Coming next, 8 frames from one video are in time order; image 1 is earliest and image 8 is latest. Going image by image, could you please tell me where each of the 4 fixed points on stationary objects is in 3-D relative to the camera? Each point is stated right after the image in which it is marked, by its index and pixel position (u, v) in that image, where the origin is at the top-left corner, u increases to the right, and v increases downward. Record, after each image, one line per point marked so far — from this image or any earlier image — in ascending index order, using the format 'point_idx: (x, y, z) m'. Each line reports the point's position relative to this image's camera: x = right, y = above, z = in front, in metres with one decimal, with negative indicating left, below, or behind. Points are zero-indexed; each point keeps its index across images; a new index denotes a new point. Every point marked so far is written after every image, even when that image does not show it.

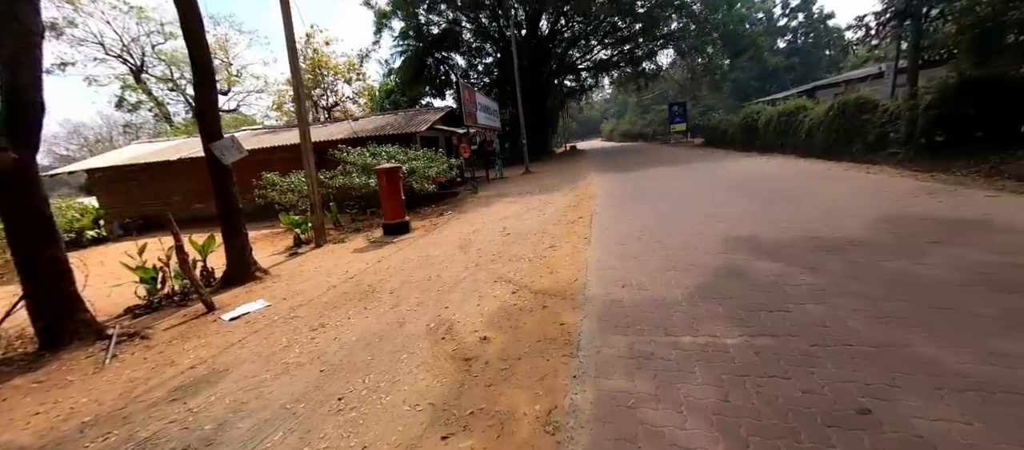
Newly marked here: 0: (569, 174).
0: (+2.4, +2.4, +16.7) m
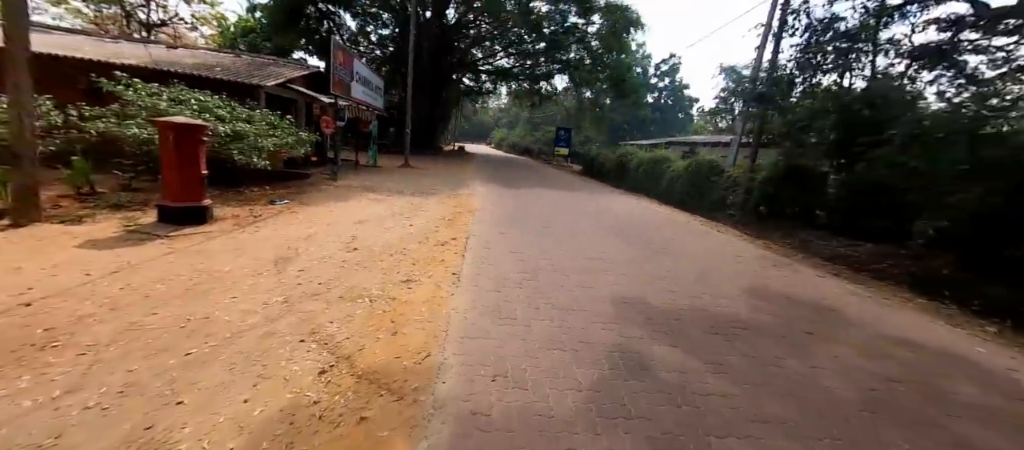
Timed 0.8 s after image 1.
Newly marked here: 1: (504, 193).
0: (+4.0, +1.7, +15.8) m
1: (-0.2, +1.0, +10.6) m
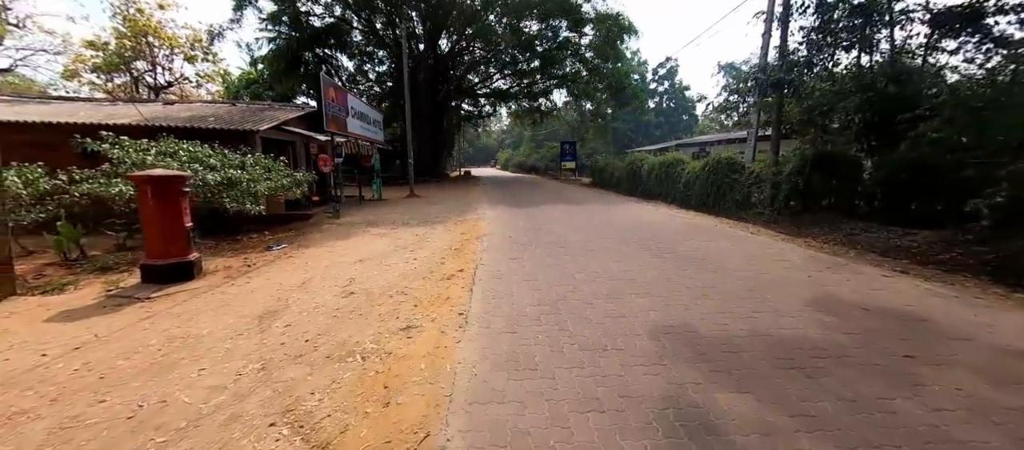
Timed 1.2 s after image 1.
0: (+4.4, +1.2, +15.2) m
1: (0.0, +0.3, +10.1) m
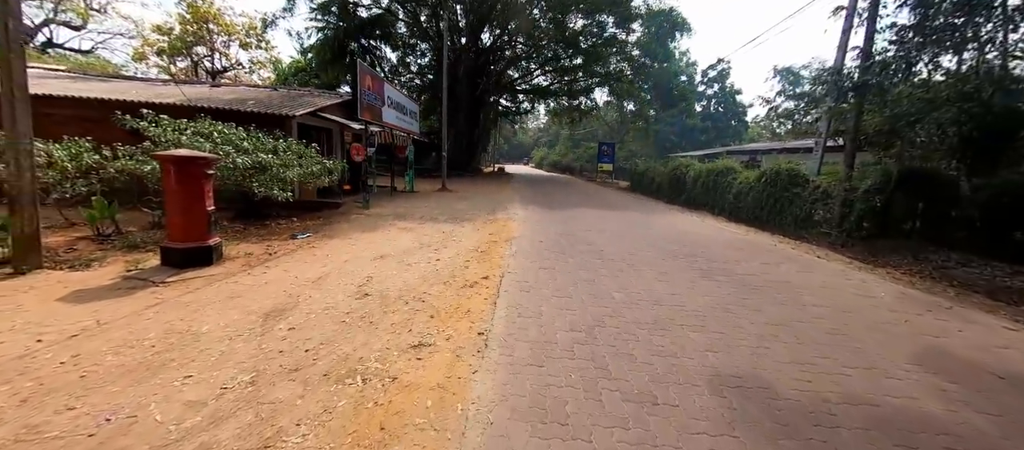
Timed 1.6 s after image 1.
0: (+5.7, +0.9, +14.3) m
1: (+0.9, +0.3, +9.6) m
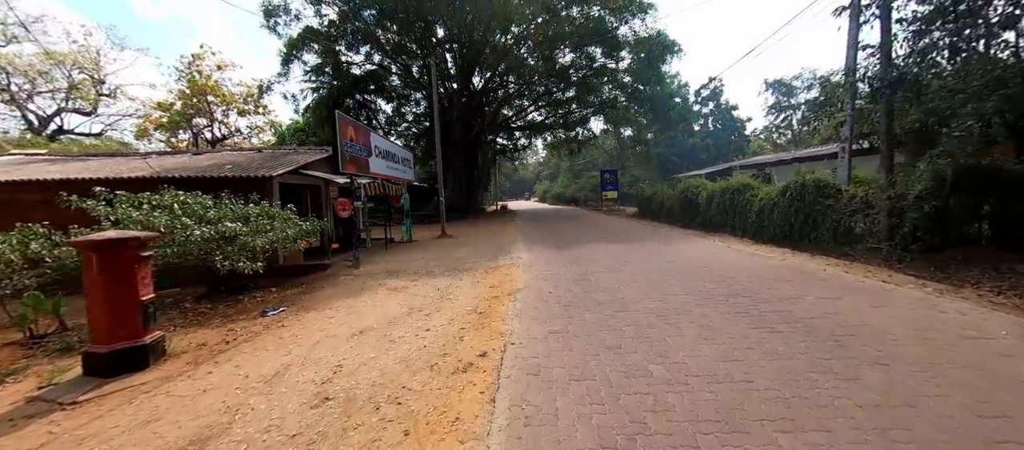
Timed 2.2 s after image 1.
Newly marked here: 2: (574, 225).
0: (+5.9, -0.2, +13.3) m
1: (+1.0, -0.7, +8.7) m
2: (+2.8, 0.0, +16.4) m
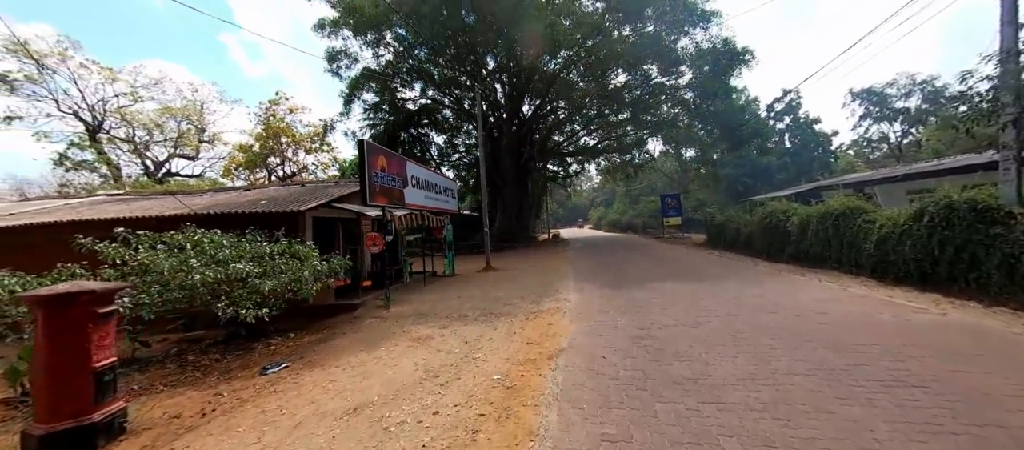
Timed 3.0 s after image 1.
0: (+7.5, -1.2, +11.1) m
1: (+1.9, -1.5, +7.2) m
2: (+4.9, -1.3, +14.6) m
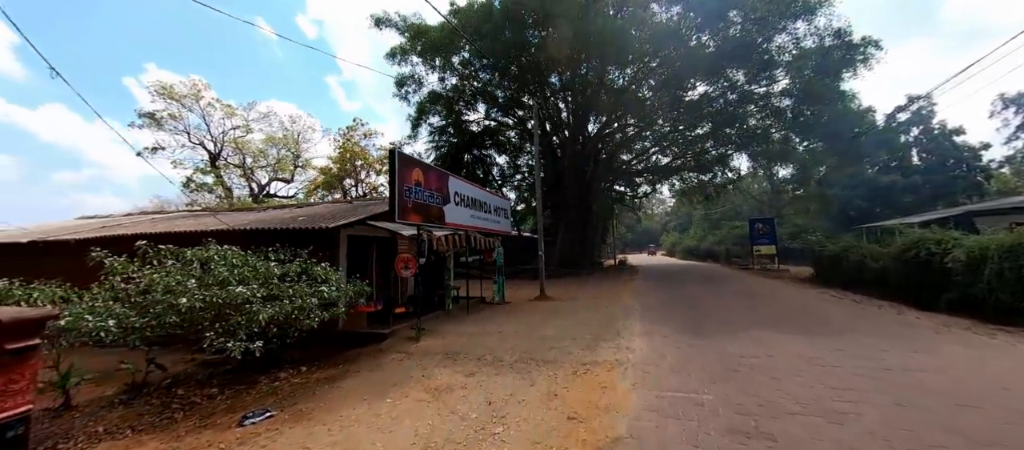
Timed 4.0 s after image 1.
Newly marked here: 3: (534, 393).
0: (+8.8, -2.0, +8.3) m
1: (+2.7, -1.9, +5.5) m
2: (+7.0, -2.3, +12.2) m
3: (+0.3, -2.0, +4.3) m
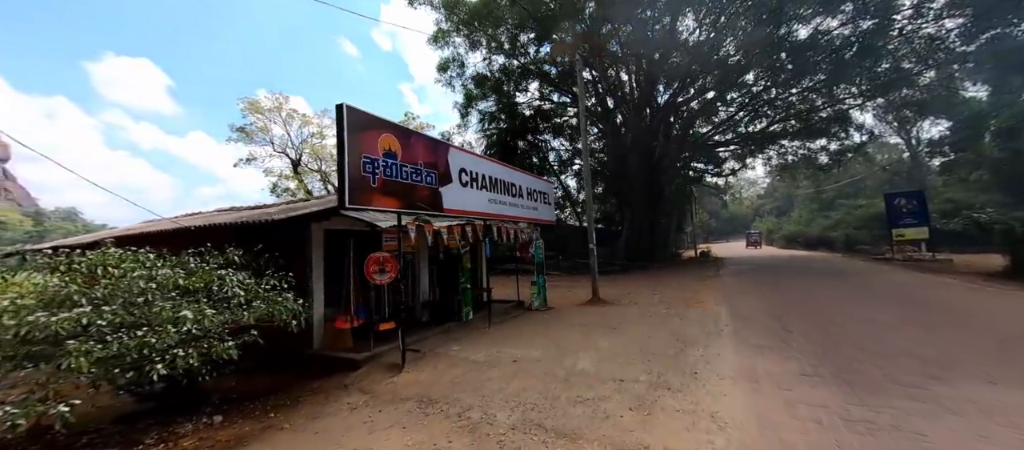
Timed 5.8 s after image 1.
0: (+9.1, -1.4, +4.3) m
1: (+2.6, -1.6, +2.8) m
2: (+8.1, -1.6, +8.5) m
3: (0.0, -1.9, +2.1) m
